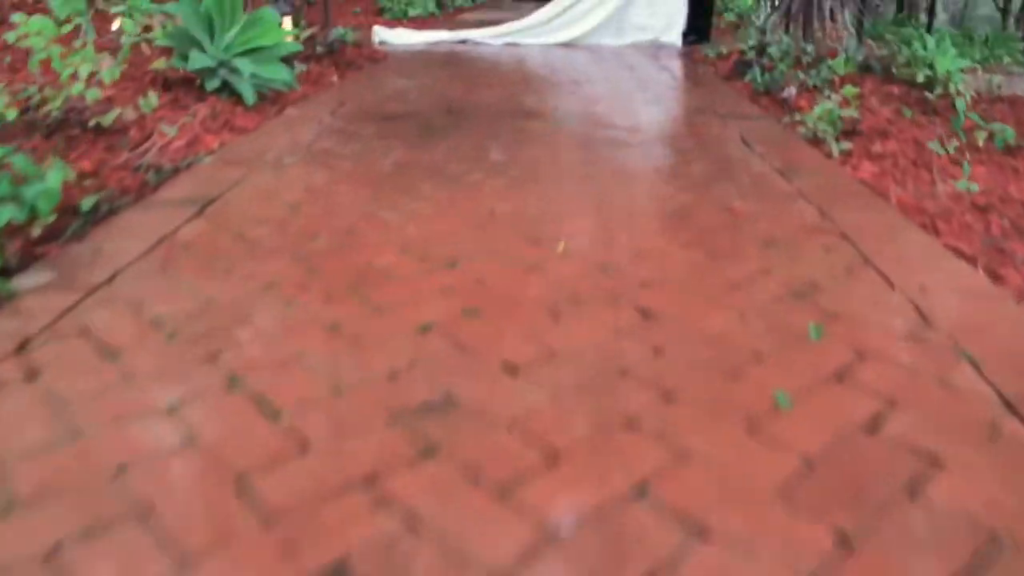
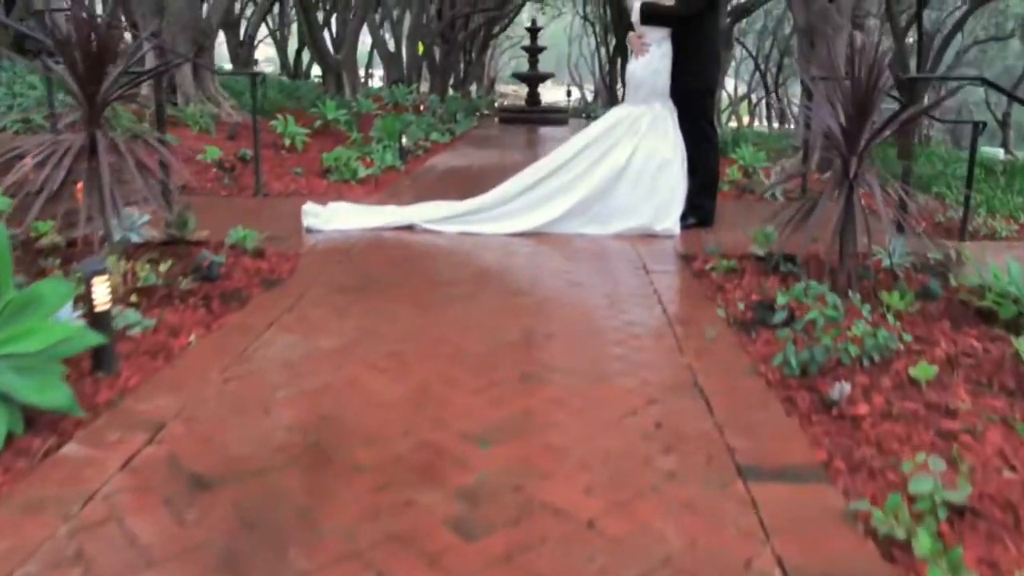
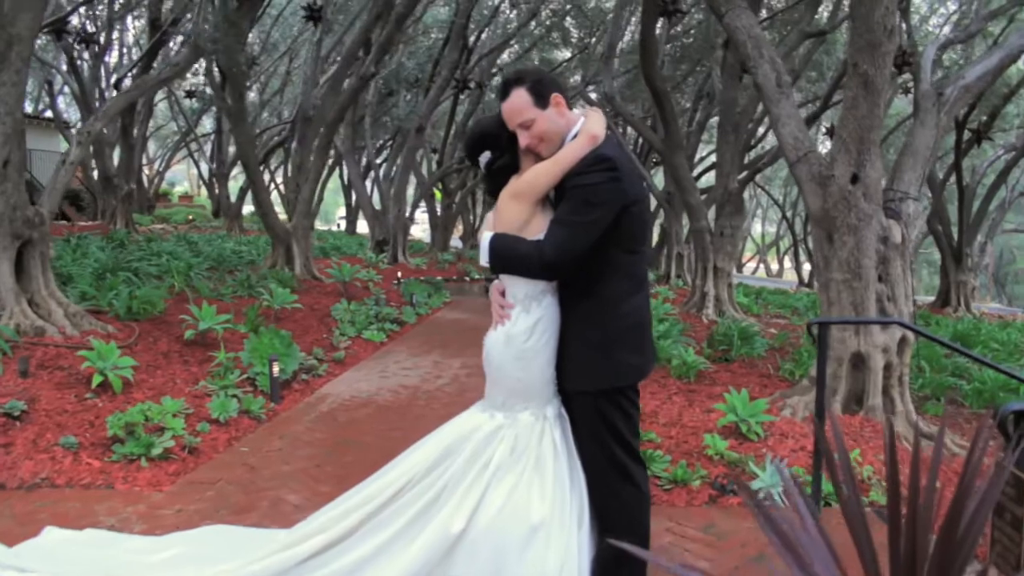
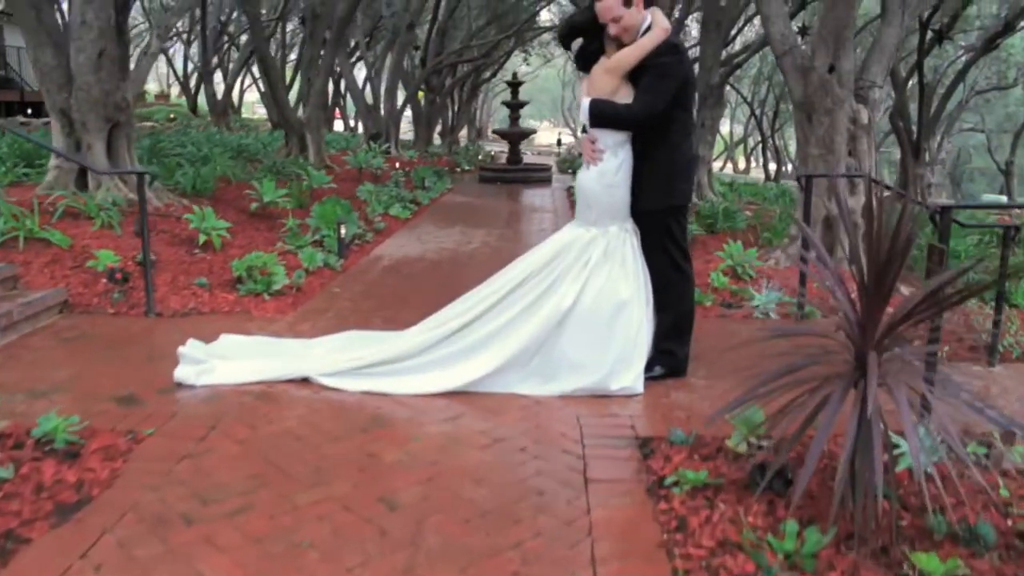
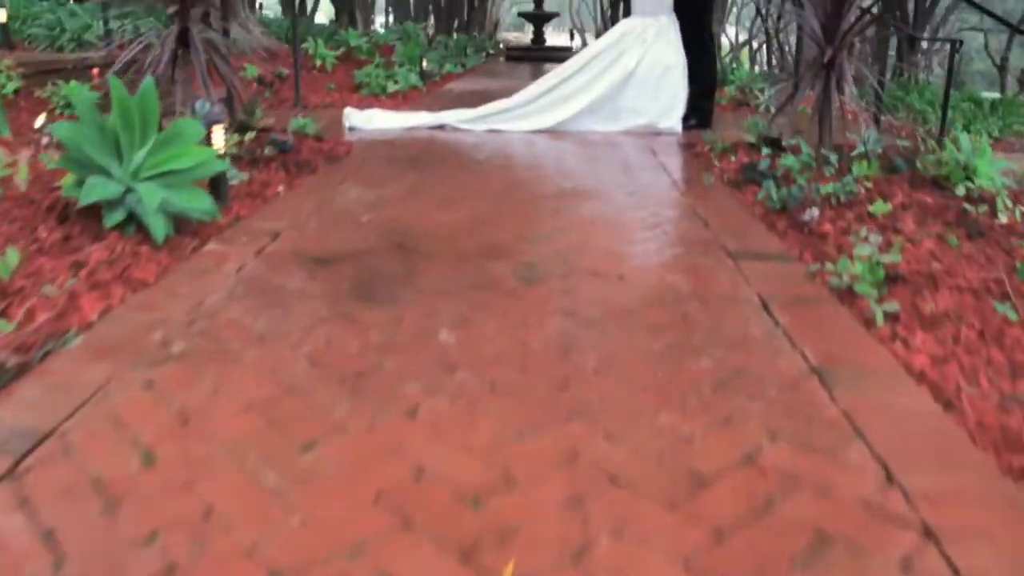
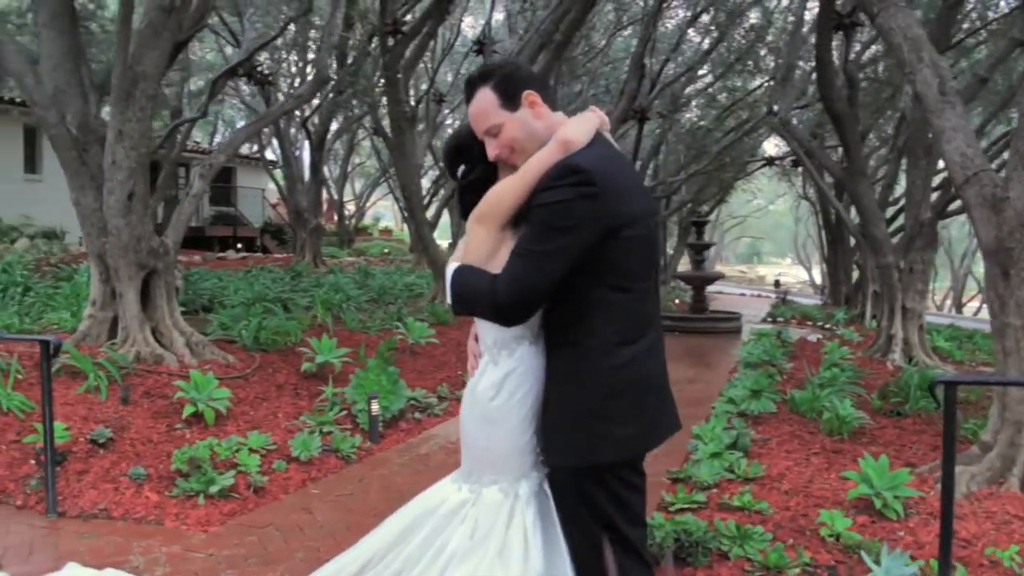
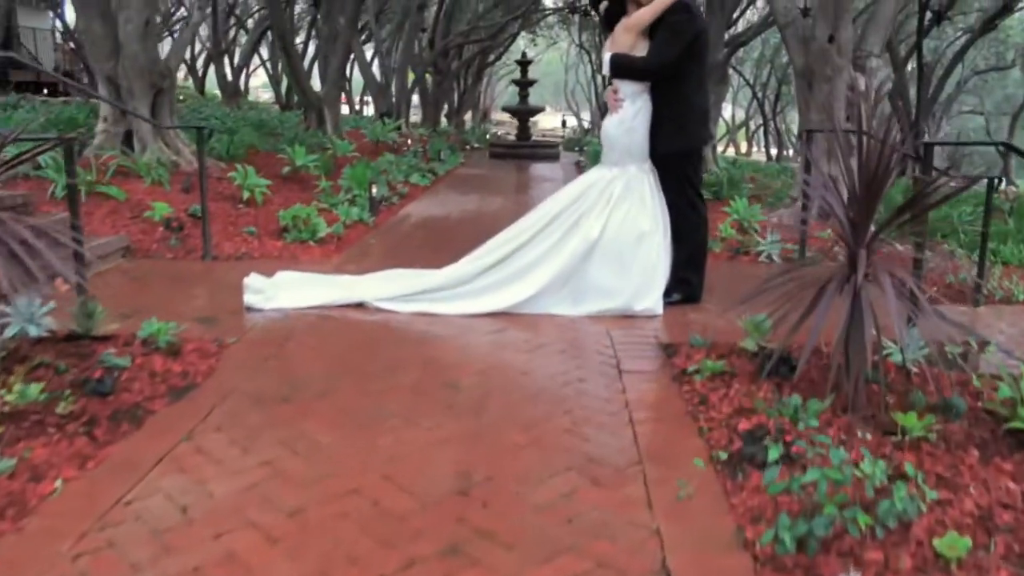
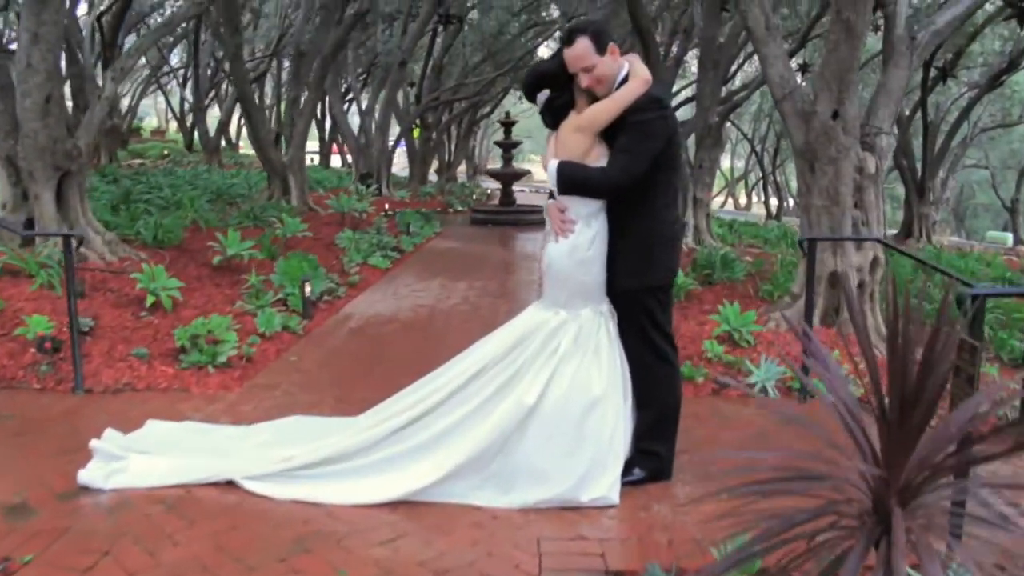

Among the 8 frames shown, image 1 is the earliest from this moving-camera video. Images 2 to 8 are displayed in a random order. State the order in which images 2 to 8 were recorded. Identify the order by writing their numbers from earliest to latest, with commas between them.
5, 2, 7, 4, 8, 3, 6
